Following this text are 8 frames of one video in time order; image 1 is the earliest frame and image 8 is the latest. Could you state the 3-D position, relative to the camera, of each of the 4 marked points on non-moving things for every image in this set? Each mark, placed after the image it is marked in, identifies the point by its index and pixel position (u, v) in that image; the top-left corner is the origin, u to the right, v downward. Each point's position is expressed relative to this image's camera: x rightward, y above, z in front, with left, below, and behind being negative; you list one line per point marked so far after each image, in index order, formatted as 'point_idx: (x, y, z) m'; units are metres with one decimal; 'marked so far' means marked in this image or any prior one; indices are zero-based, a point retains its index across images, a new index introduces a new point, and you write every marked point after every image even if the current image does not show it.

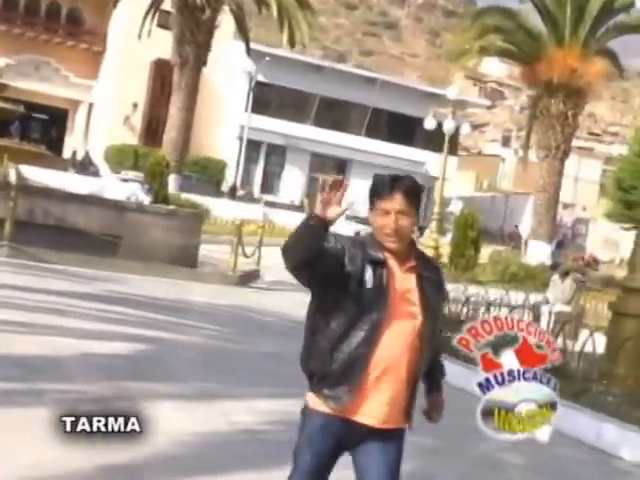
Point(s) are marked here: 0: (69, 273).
0: (-3.4, -0.5, +13.5) m
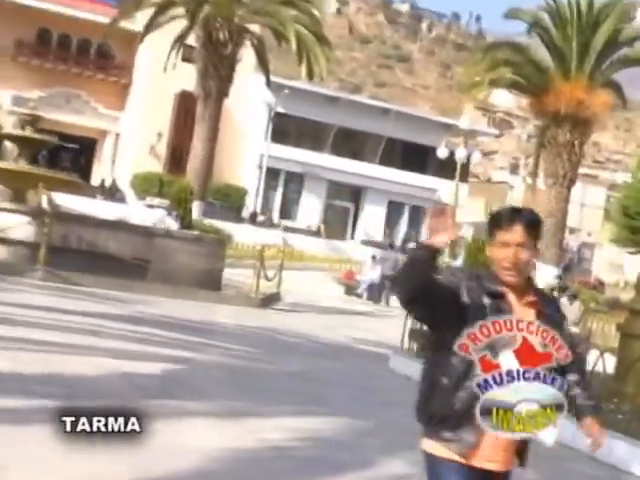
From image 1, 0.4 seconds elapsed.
0: (-3.0, -0.9, +14.7) m
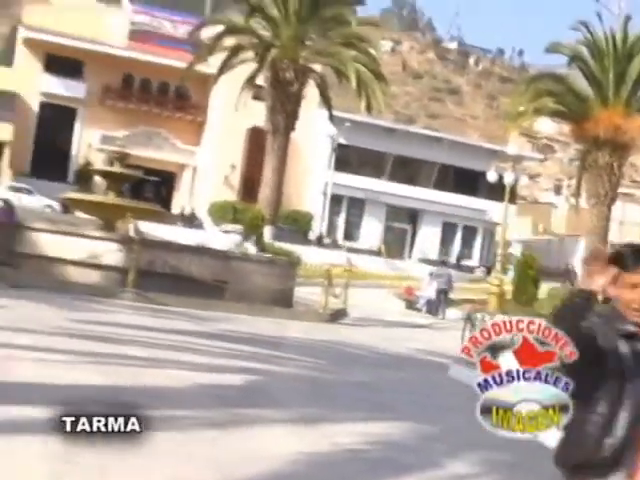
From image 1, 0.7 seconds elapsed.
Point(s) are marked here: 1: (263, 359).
0: (-2.1, -1.3, +17.5) m
1: (-0.3, -1.6, +13.5) m
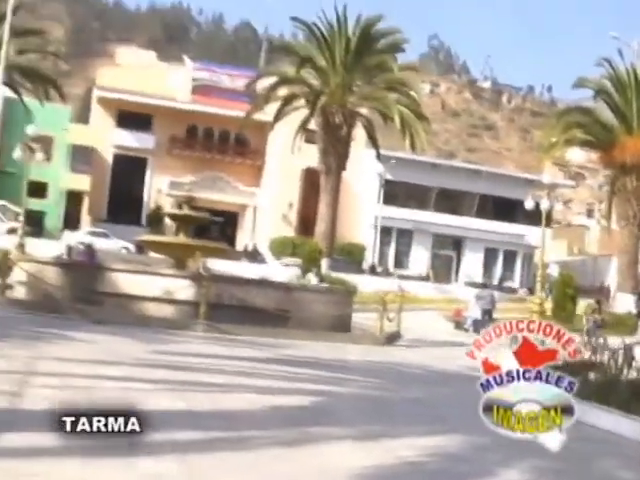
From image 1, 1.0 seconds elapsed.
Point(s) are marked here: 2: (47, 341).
0: (-1.3, -2.0, +20.4) m
1: (+0.3, -2.0, +16.3) m
2: (-3.9, -1.5, +15.5) m
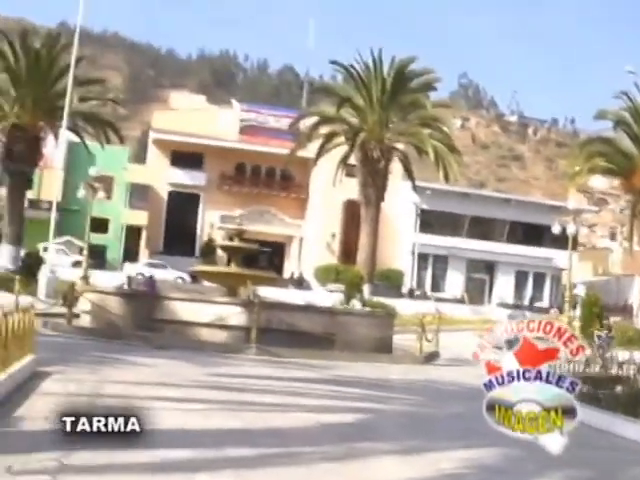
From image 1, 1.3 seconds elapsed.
0: (-0.5, -2.5, +22.9) m
1: (+0.8, -2.4, +18.7) m
2: (-3.4, -2.0, +18.1) m
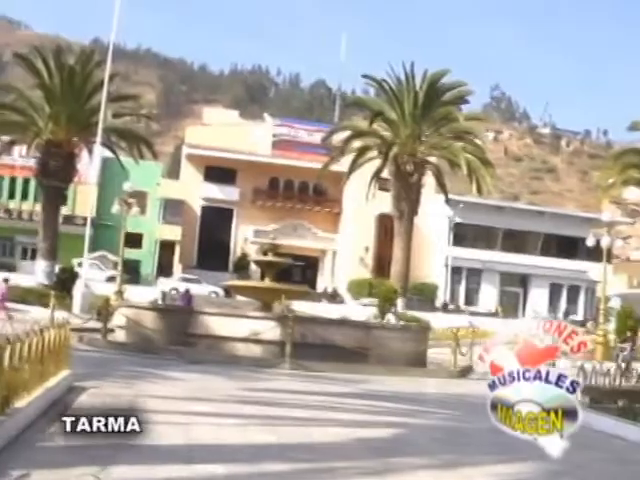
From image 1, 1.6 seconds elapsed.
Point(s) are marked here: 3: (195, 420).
0: (+0.2, -2.8, +22.9) m
1: (+1.4, -2.7, +18.6) m
2: (-2.8, -2.2, +18.2) m
3: (-1.4, -2.0, +12.4) m
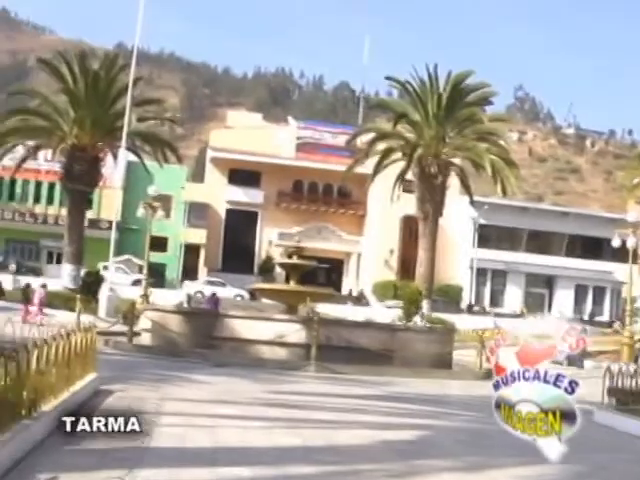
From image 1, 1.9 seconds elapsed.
0: (+0.7, -2.9, +22.9) m
1: (+1.8, -2.7, +18.6) m
2: (-2.4, -2.3, +18.3) m
3: (-1.1, -2.1, +12.4) m
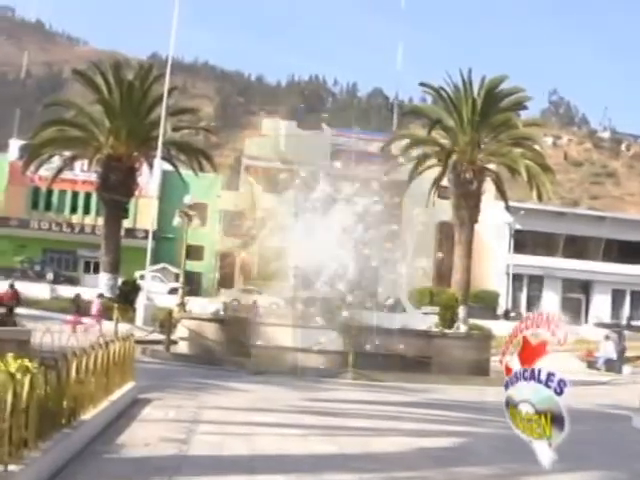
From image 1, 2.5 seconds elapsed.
0: (+1.4, -3.0, +22.8) m
1: (+2.4, -2.8, +18.5) m
2: (-1.9, -2.4, +18.3) m
3: (-0.8, -2.1, +12.4) m
